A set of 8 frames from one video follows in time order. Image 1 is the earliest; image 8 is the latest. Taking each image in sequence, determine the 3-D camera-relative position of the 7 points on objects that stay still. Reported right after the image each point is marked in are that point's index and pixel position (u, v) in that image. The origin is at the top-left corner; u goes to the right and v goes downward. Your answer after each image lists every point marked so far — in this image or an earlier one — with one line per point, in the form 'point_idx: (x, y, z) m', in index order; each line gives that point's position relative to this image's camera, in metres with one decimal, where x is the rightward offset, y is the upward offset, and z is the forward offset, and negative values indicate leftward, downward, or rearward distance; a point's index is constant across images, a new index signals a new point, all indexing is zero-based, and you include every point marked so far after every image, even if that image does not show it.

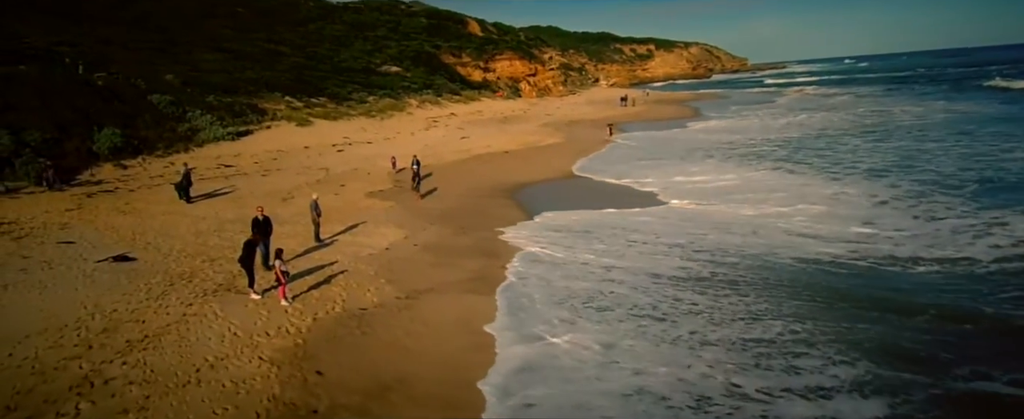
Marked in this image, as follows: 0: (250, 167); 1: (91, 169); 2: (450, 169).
0: (-7.6, +1.2, +15.8) m
1: (-11.3, +1.1, +14.5) m
2: (-1.9, +1.2, +16.3) m
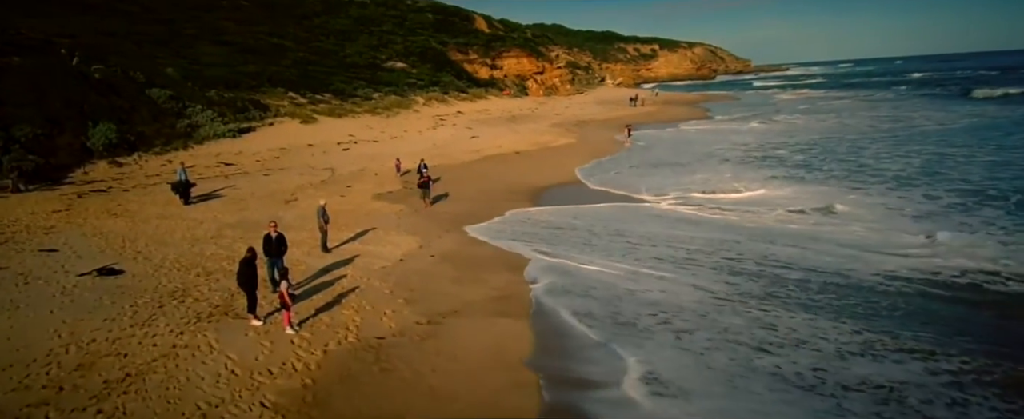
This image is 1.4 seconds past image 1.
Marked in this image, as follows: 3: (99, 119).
0: (-7.2, +1.2, +15.0) m
1: (-10.9, +1.1, +13.7) m
2: (-1.5, +1.1, +15.5) m
3: (-11.6, +2.5, +15.2) m
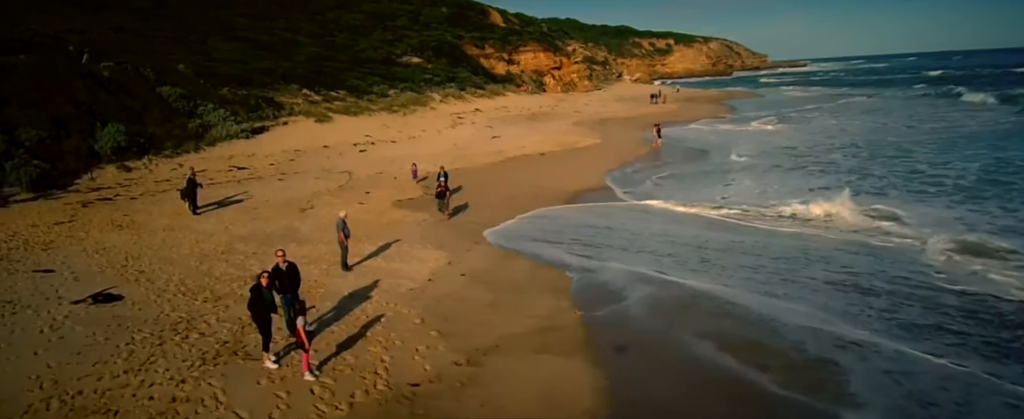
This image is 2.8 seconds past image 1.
0: (-6.5, +1.1, +14.3) m
1: (-10.2, +0.9, +13.1) m
2: (-0.8, +0.9, +14.6) m
3: (-10.9, +2.4, +14.6) m
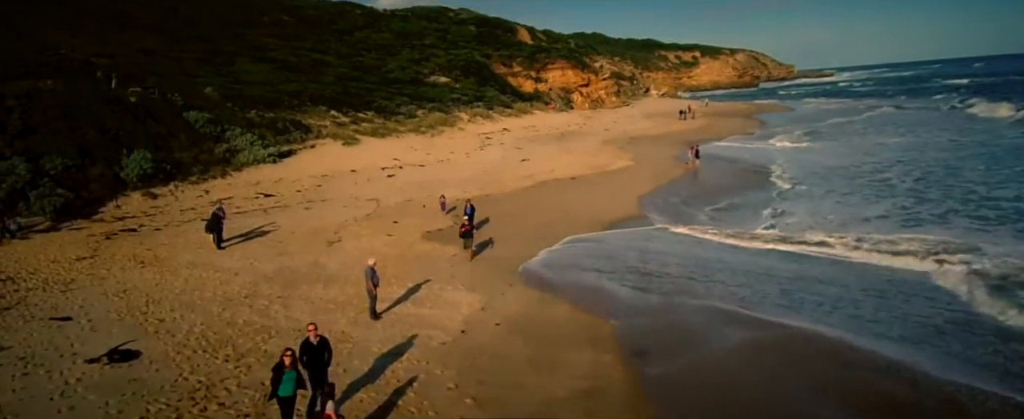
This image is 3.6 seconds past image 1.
0: (-5.7, +0.3, +14.0) m
1: (-9.5, +0.3, +13.0) m
2: (0.0, +0.2, +14.1) m
3: (-10.1, +1.7, +14.5) m
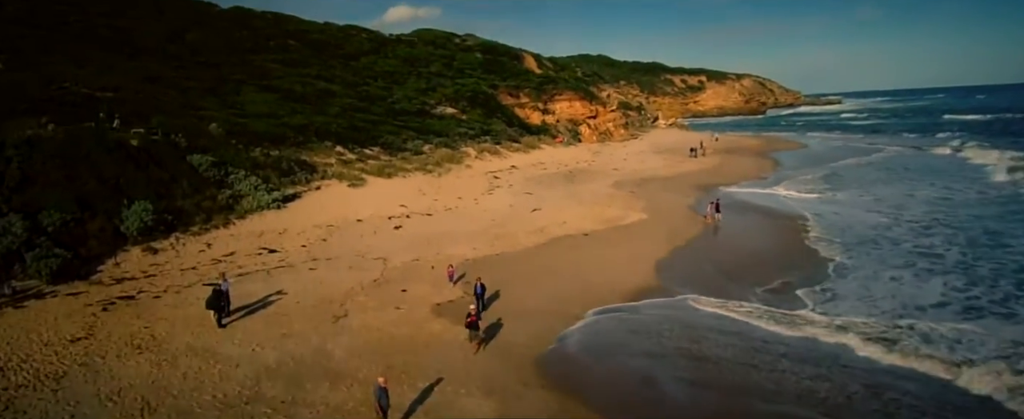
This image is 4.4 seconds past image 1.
0: (-5.4, -1.1, +13.6) m
1: (-9.2, -1.1, +12.6) m
2: (+0.3, -1.4, +13.7) m
3: (-9.8, +0.3, +14.2) m
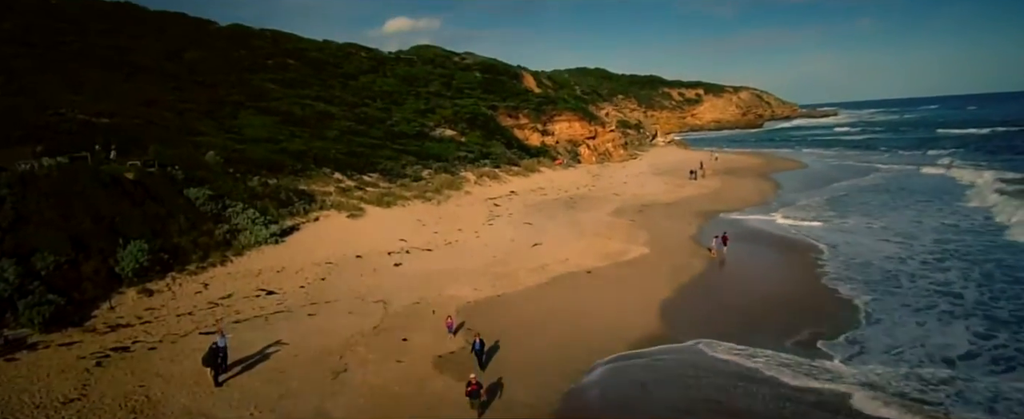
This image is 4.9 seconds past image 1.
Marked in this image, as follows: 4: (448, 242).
0: (-5.3, -2.1, +13.4) m
1: (-9.1, -2.0, +12.4) m
2: (+0.3, -2.4, +13.5) m
3: (-9.7, -0.7, +13.9) m
4: (-2.1, -1.1, +17.9) m
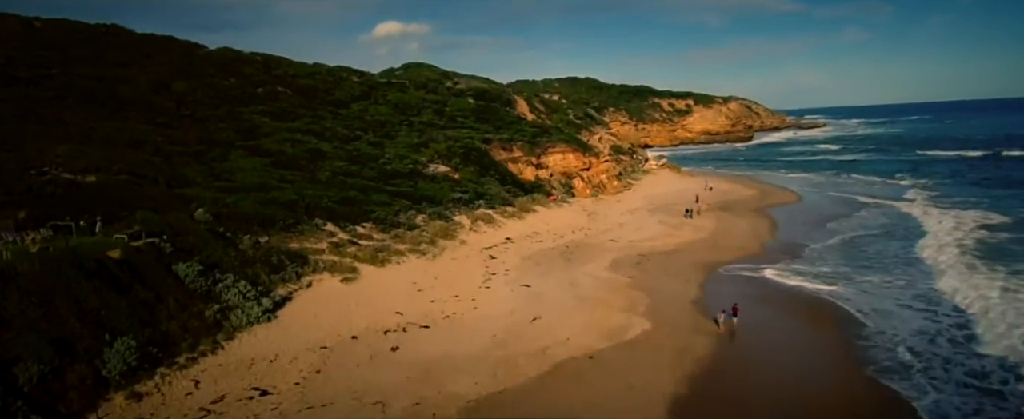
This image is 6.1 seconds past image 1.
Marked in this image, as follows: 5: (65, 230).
0: (-5.3, -4.5, +13.0) m
1: (-9.0, -4.4, +11.9) m
2: (+0.4, -4.8, +13.2) m
3: (-9.7, -3.0, +13.4) m
4: (-2.1, -3.4, +17.5) m
5: (-14.1, -0.6, +17.1) m
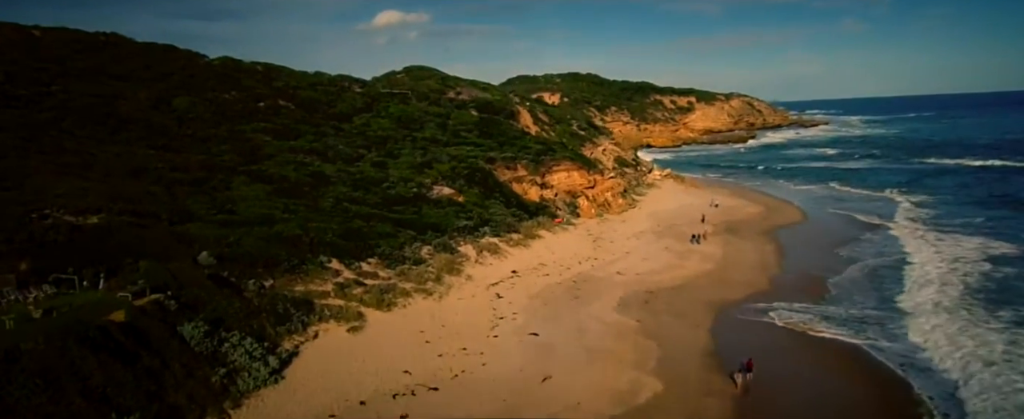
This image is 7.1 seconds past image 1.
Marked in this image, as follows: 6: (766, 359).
0: (-5.0, -6.4, +12.8) m
1: (-8.7, -6.3, +11.7) m
2: (+0.7, -6.7, +13.1) m
3: (-9.3, -4.8, +13.2) m
4: (-1.8, -5.2, +17.3) m
5: (-13.8, -2.3, +16.8) m
6: (+8.8, -5.4, +19.6) m
